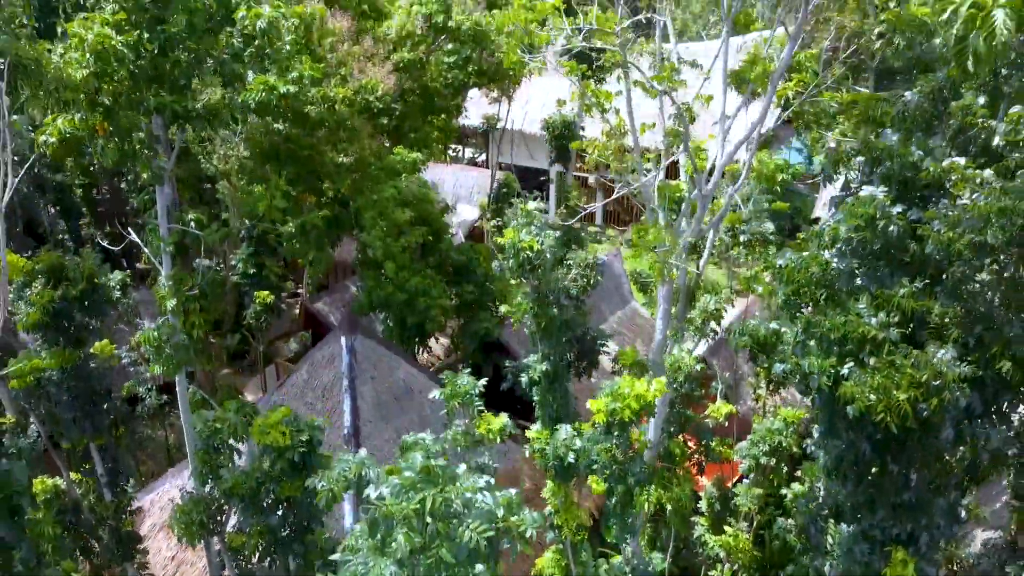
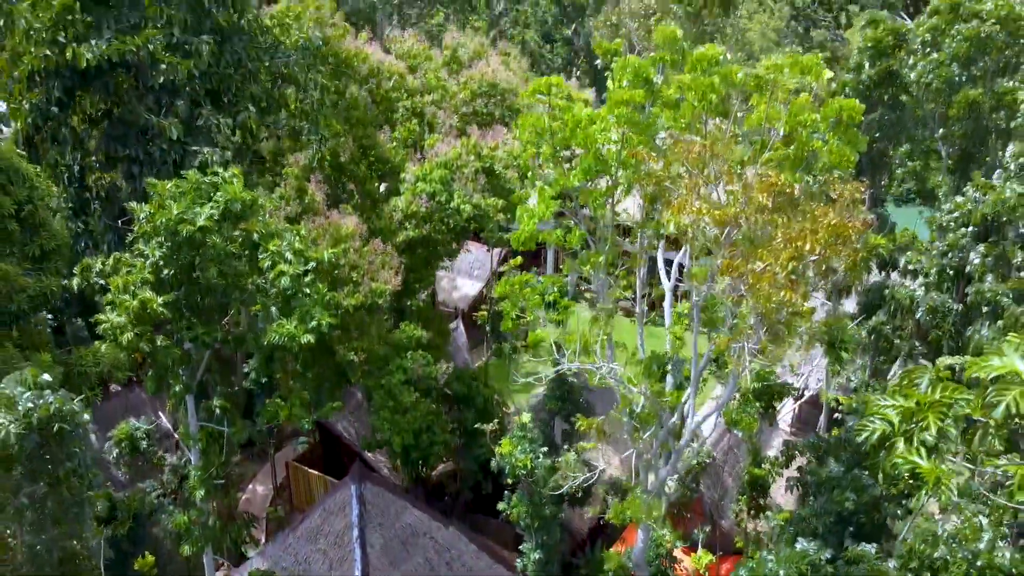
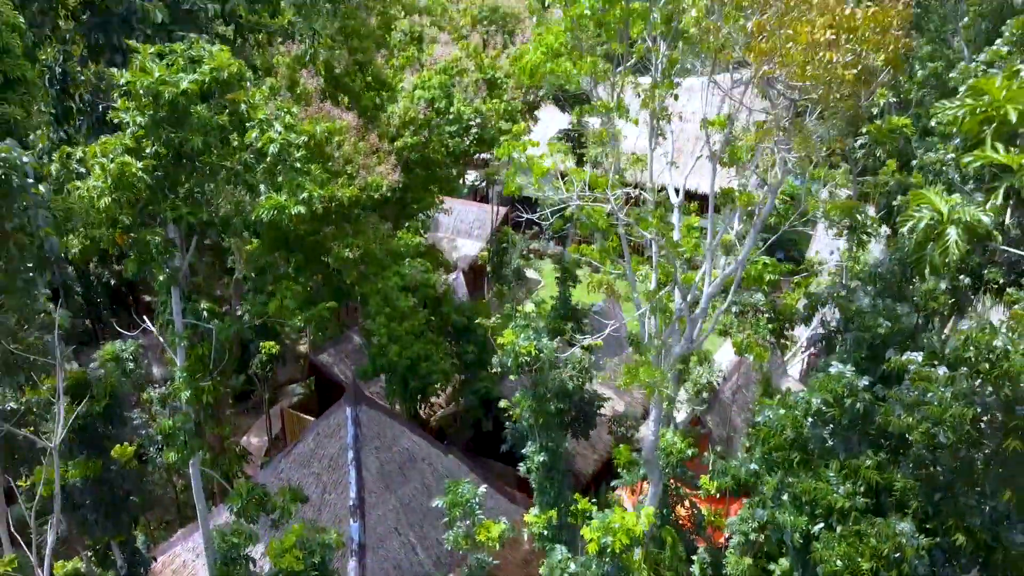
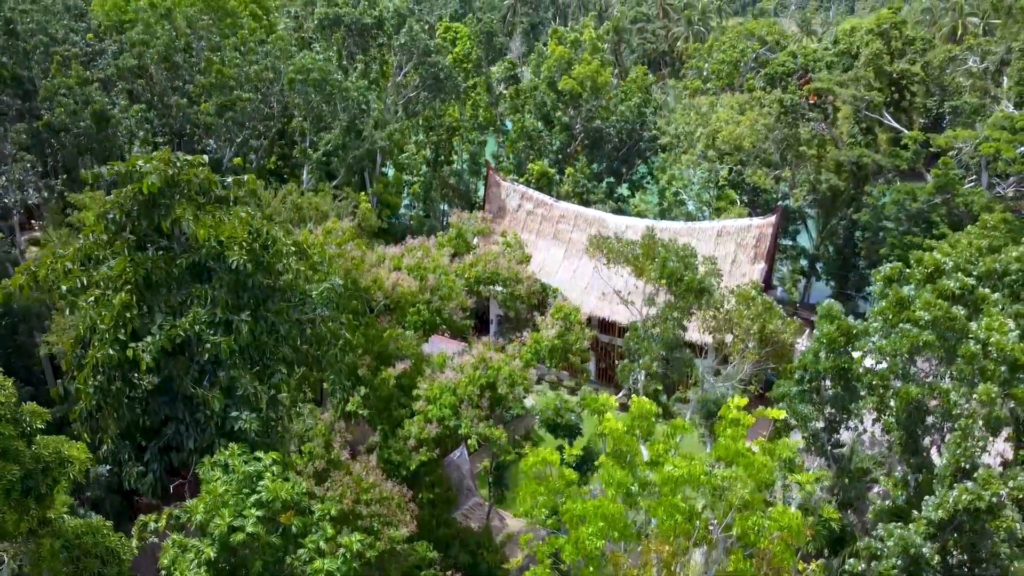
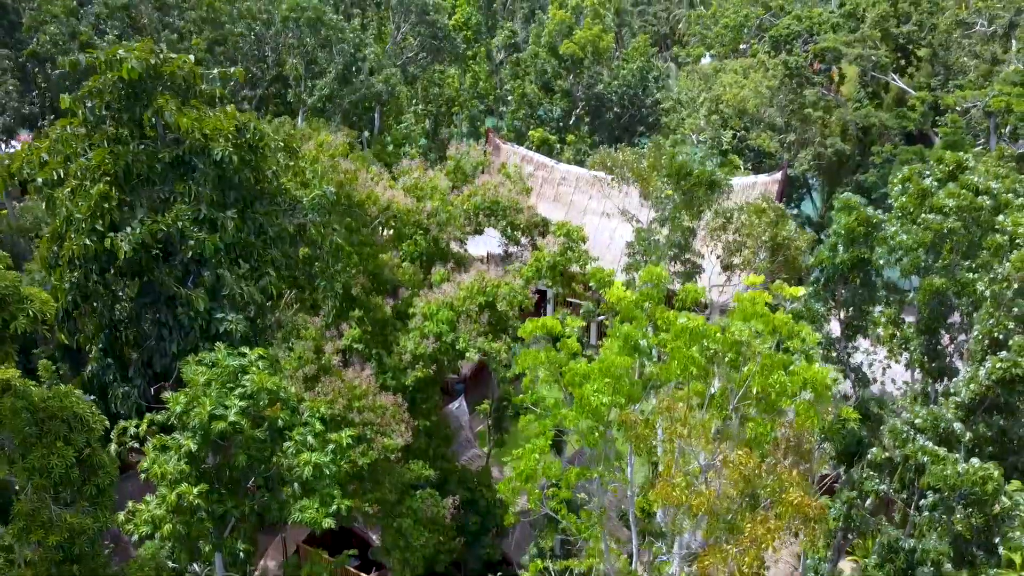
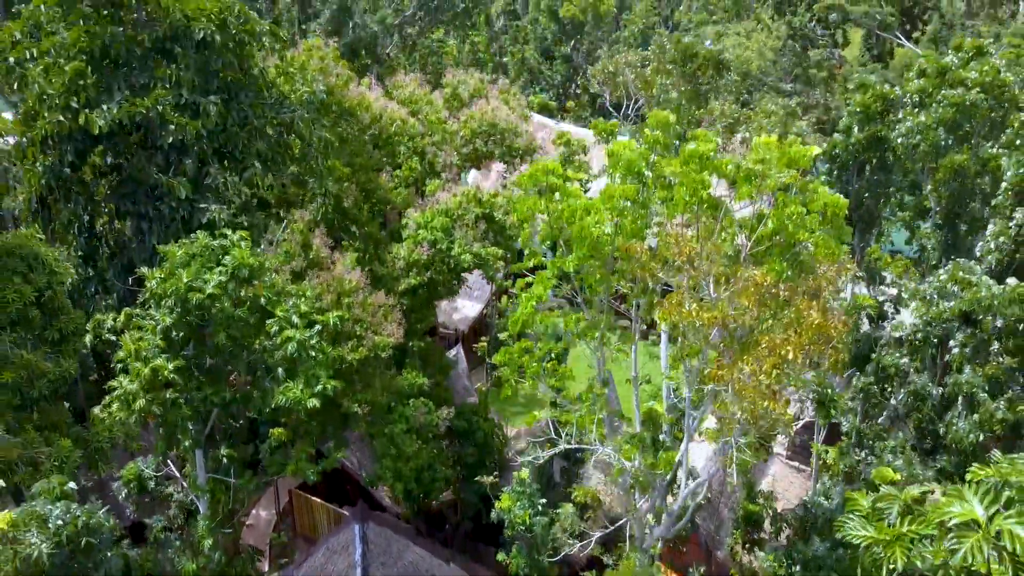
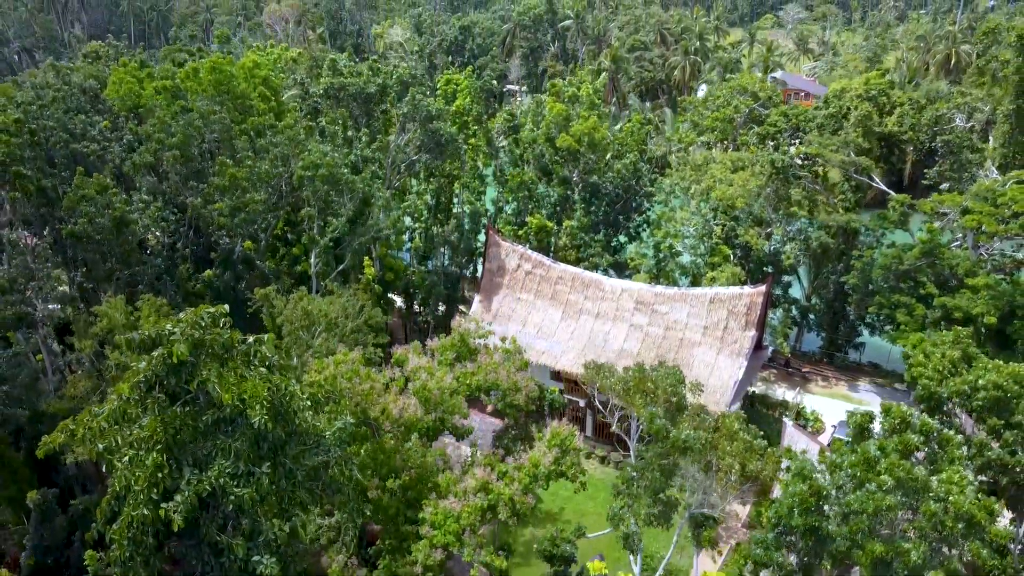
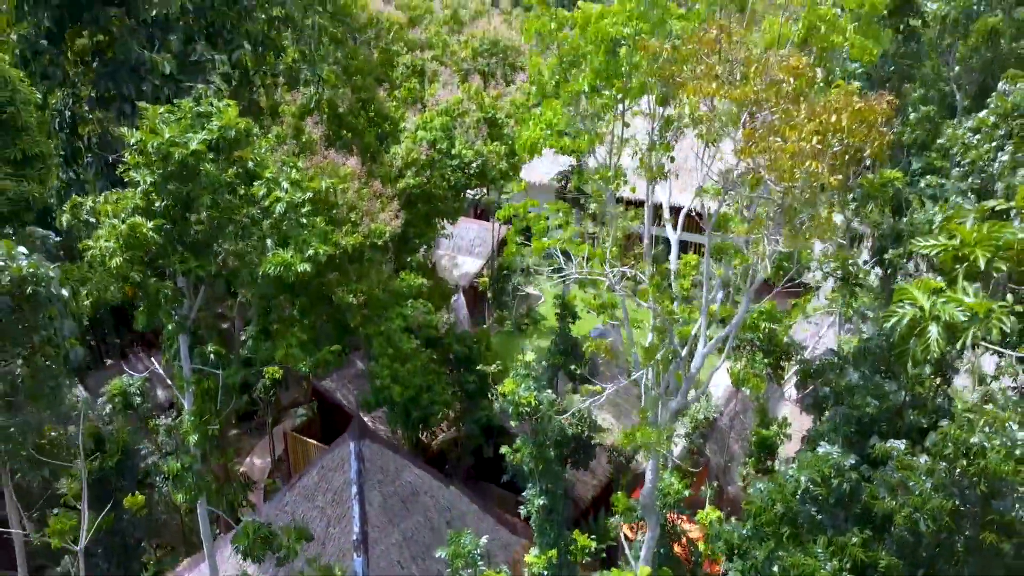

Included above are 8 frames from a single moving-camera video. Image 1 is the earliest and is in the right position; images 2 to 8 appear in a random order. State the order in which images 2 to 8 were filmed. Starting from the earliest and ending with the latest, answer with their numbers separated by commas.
3, 8, 2, 6, 5, 4, 7
